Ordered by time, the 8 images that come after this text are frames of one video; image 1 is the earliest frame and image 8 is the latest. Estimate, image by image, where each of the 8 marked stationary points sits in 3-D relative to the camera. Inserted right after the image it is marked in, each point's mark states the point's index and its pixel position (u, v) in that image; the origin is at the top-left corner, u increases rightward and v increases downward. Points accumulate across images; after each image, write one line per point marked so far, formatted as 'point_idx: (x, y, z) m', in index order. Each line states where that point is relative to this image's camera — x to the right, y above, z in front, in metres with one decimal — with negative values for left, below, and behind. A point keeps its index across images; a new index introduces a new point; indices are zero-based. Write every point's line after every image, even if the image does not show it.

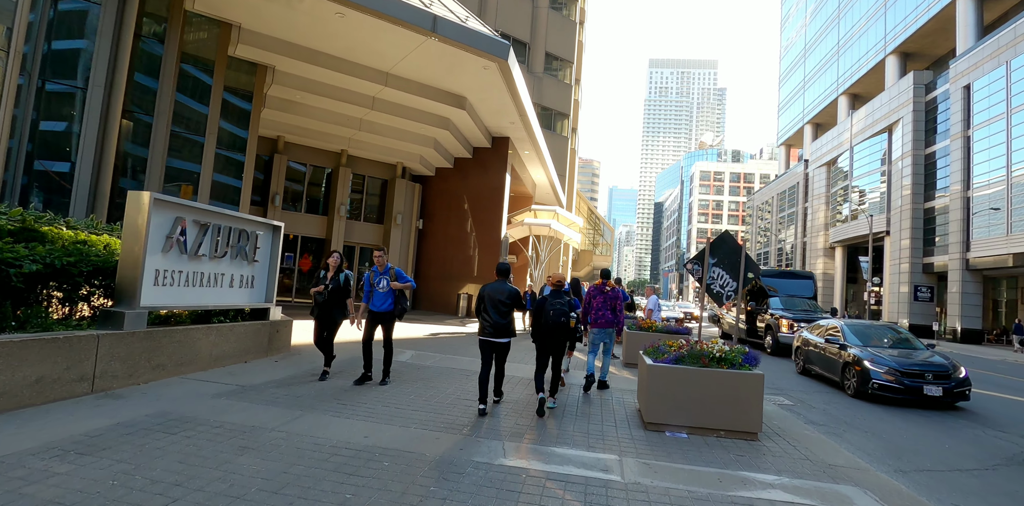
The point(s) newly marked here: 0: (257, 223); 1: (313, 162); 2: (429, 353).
0: (-4.1, +0.5, +8.2) m
1: (-7.5, +3.4, +18.9) m
2: (-1.6, -2.0, +9.7) m
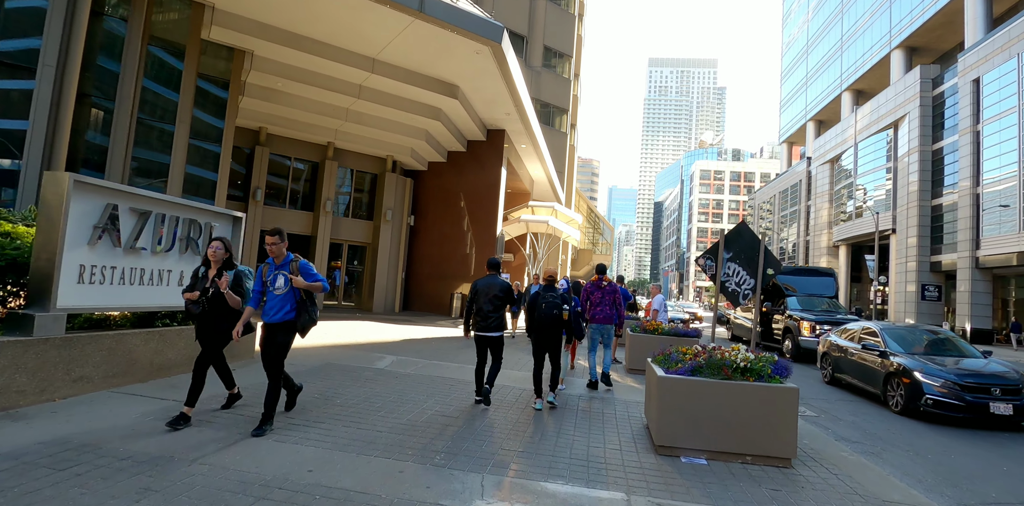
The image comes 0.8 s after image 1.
0: (-4.3, +0.6, +7.2) m
1: (-7.7, +3.5, +18.0) m
2: (-1.7, -1.9, +8.8) m
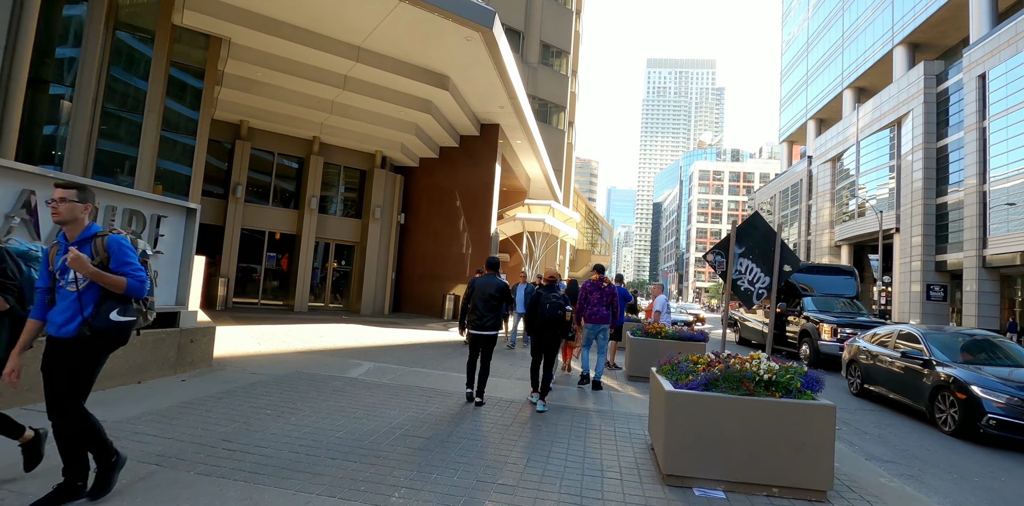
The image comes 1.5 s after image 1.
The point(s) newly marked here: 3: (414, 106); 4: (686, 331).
0: (-4.5, +0.6, +6.4) m
1: (-7.9, +3.5, +17.2) m
2: (-1.9, -1.8, +8.0) m
3: (-3.2, +4.7, +16.4) m
4: (+2.9, -1.4, +8.7) m
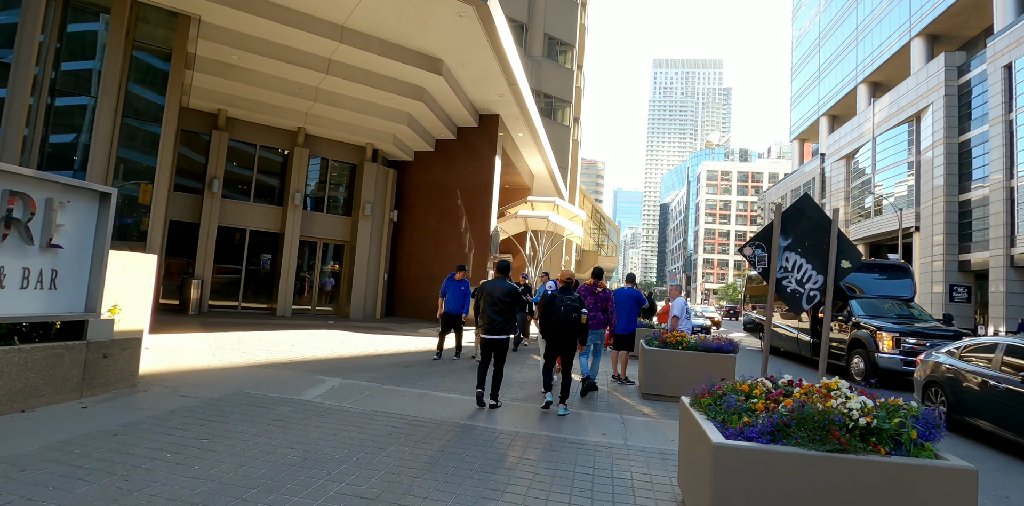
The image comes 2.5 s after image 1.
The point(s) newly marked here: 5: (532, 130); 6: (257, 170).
0: (-4.6, +0.7, +5.1) m
1: (-7.9, +3.5, +16.0) m
2: (-2.0, -1.7, +6.6) m
3: (-3.2, +4.8, +15.1) m
4: (+2.8, -1.3, +7.4) m
5: (+0.8, +4.8, +19.9) m
6: (-8.1, +2.6, +16.0) m
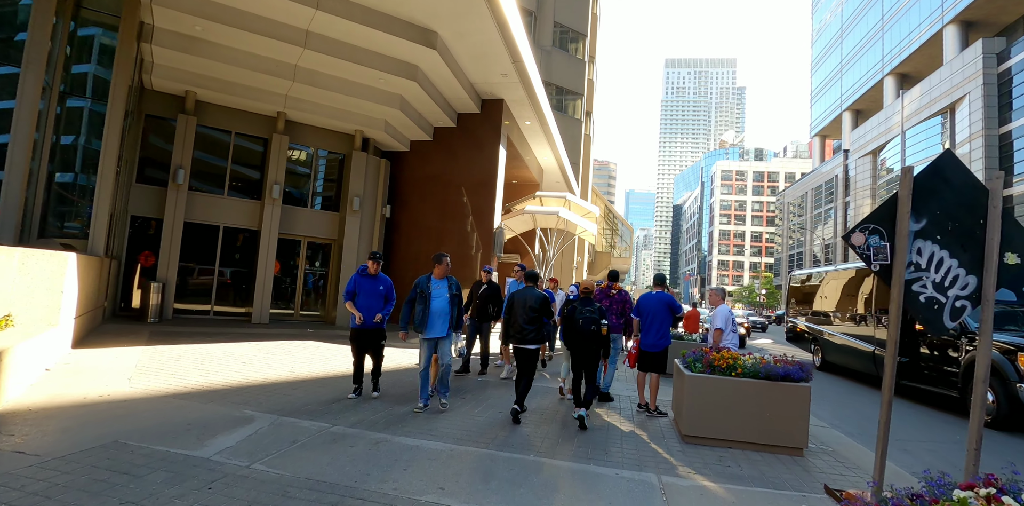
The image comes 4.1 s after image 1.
0: (-4.7, +0.7, +3.4) m
1: (-7.8, +3.5, +14.3) m
2: (-2.1, -1.7, +4.8) m
3: (-3.1, +4.8, +13.4) m
4: (+2.8, -1.2, +5.4) m
5: (+1.0, +4.8, +18.1) m
6: (-8.0, +2.6, +14.3) m
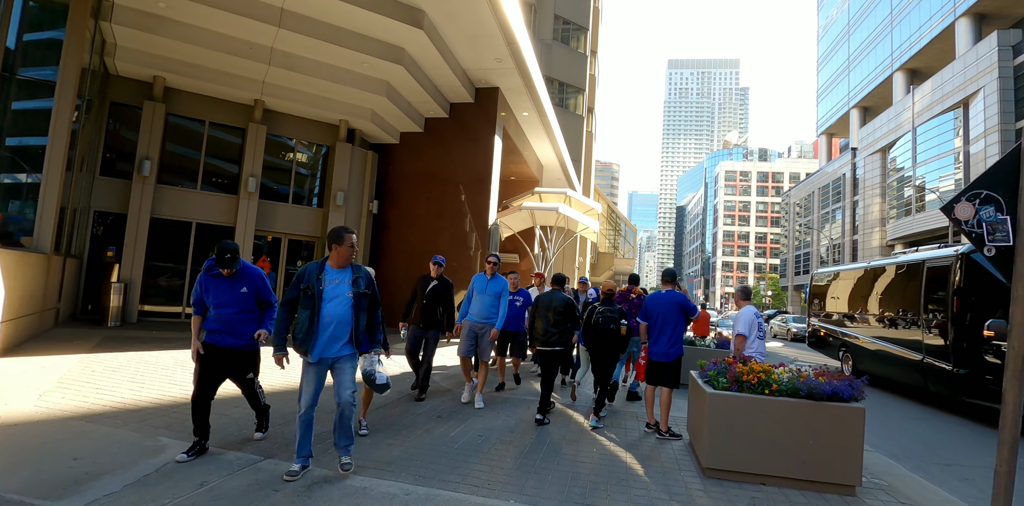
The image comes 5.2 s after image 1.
0: (-4.9, +0.8, +2.4) m
1: (-7.9, +3.6, +13.3) m
2: (-2.3, -1.6, +3.8) m
3: (-3.2, +4.8, +12.4) m
4: (+2.6, -1.1, +4.4) m
5: (+0.9, +4.9, +17.1) m
6: (-8.1, +2.7, +13.3) m
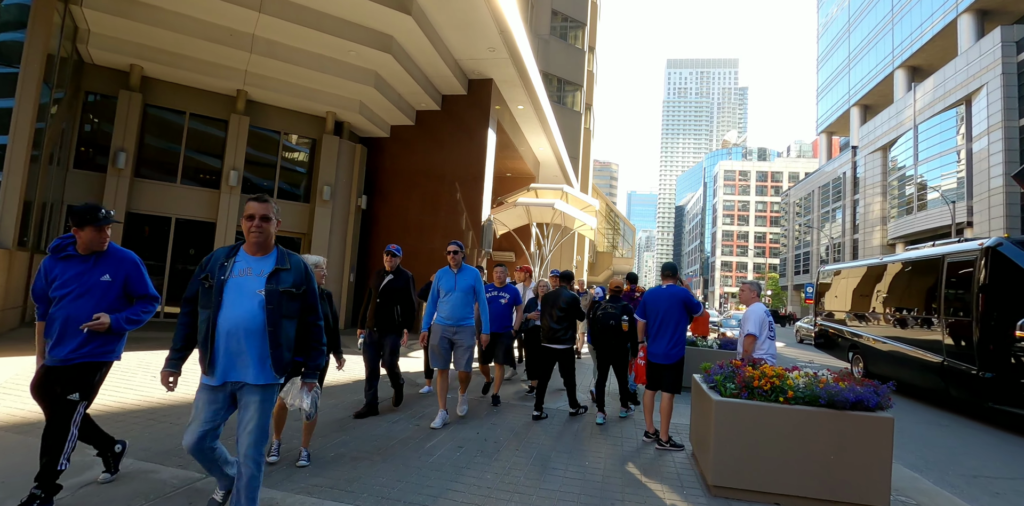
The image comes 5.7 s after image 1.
0: (-5.0, +0.9, +1.9) m
1: (-8.1, +3.6, +12.8) m
2: (-2.4, -1.5, +3.3) m
3: (-3.4, +4.9, +11.9) m
4: (+2.5, -1.0, +3.9) m
5: (+0.7, +5.0, +16.5) m
6: (-8.3, +2.8, +12.8) m
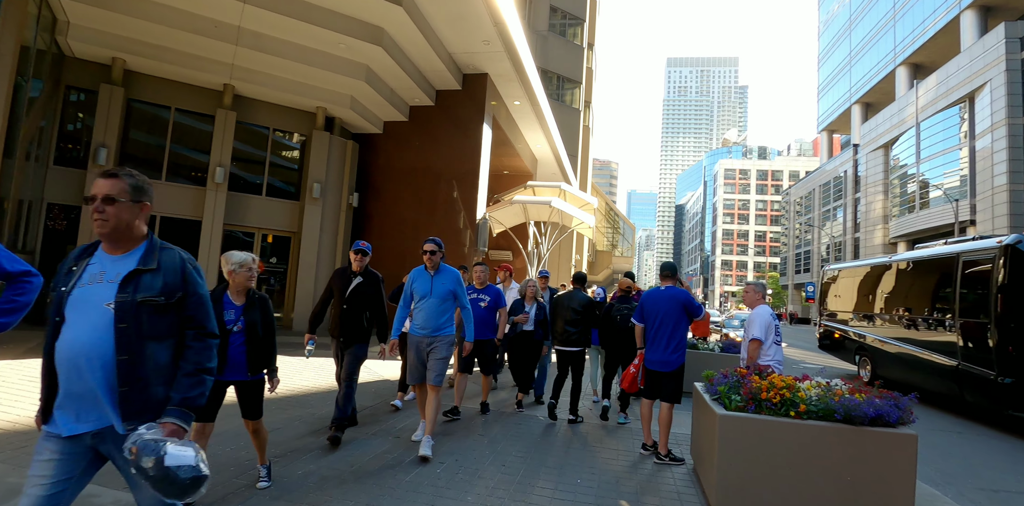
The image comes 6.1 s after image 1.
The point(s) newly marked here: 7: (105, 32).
0: (-5.2, +0.9, +1.5) m
1: (-8.2, +3.7, +12.4) m
2: (-2.5, -1.5, +2.9) m
3: (-3.5, +4.9, +11.5) m
4: (+2.3, -1.0, +3.5) m
5: (+0.6, +5.0, +16.2) m
6: (-8.4, +2.8, +12.4) m
7: (-8.8, +4.8, +10.9) m
